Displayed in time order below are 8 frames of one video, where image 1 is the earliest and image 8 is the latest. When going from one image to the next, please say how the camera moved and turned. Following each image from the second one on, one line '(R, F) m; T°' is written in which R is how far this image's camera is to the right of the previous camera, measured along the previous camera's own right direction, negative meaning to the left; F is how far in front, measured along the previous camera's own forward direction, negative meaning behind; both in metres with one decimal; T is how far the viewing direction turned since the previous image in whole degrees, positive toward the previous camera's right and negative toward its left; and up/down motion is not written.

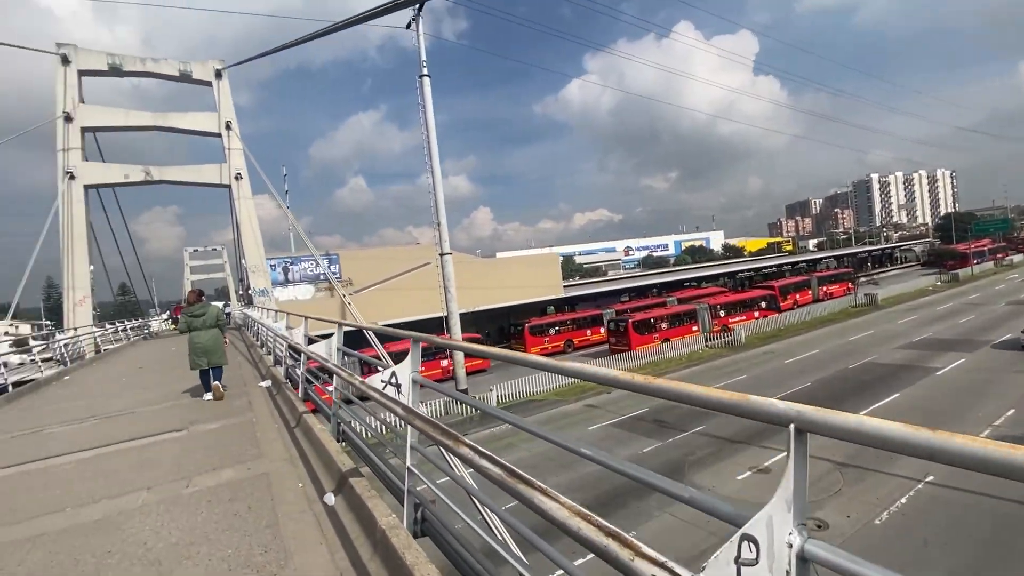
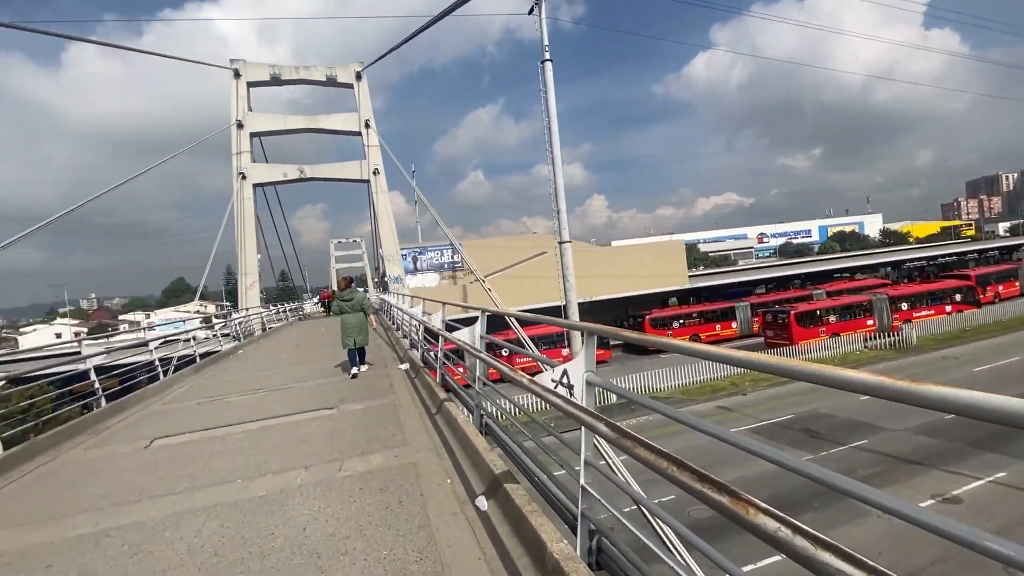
(-0.2, +0.3) m; -13°
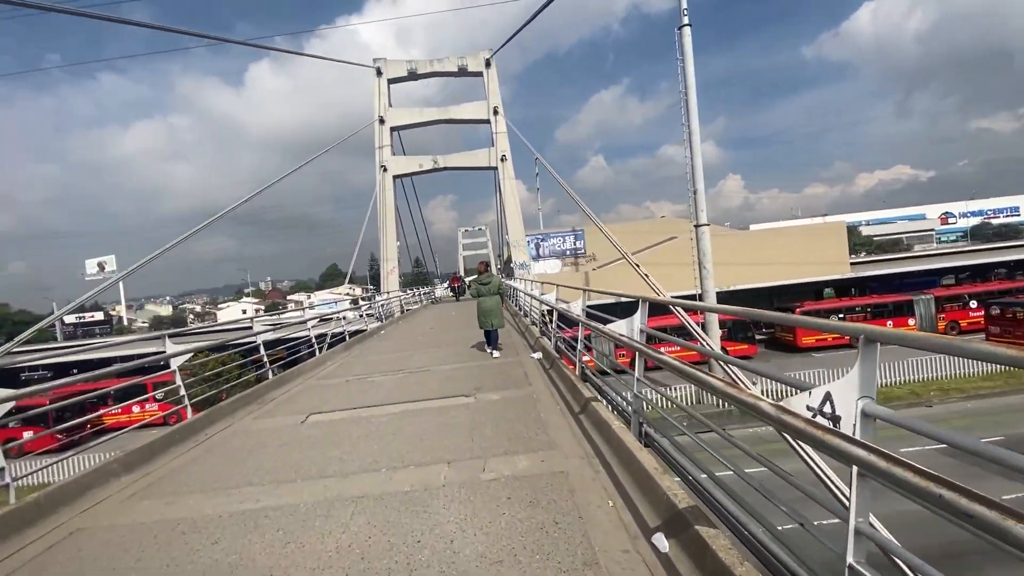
(-0.2, +0.3) m; -14°
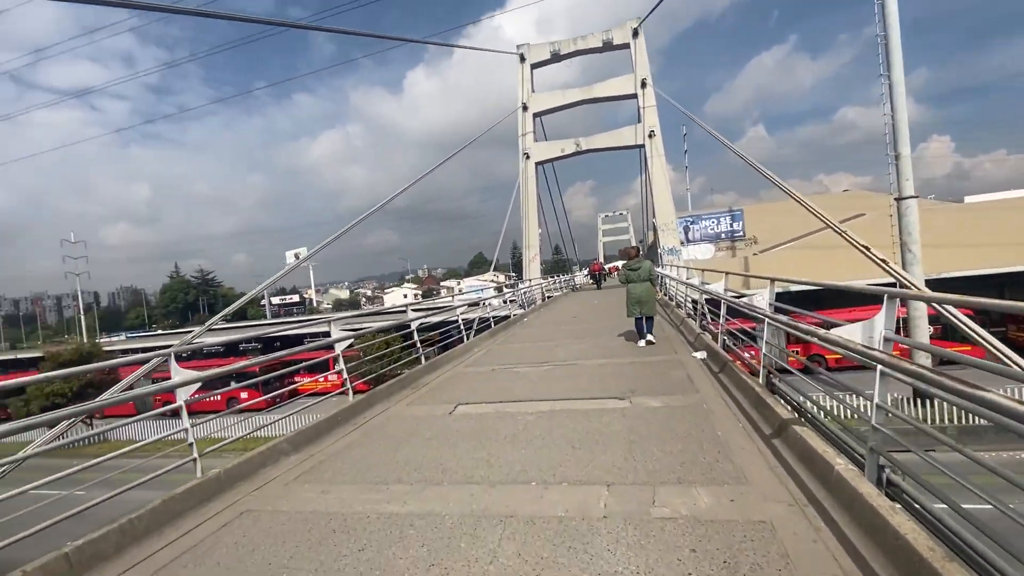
(-0.1, +0.4) m; -16°
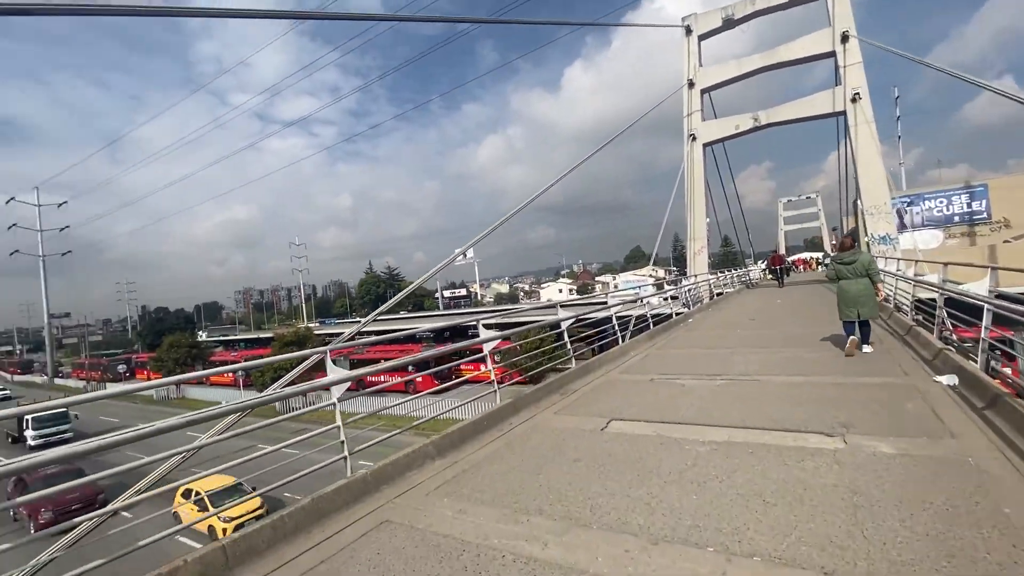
(0.0, +0.4) m; -18°
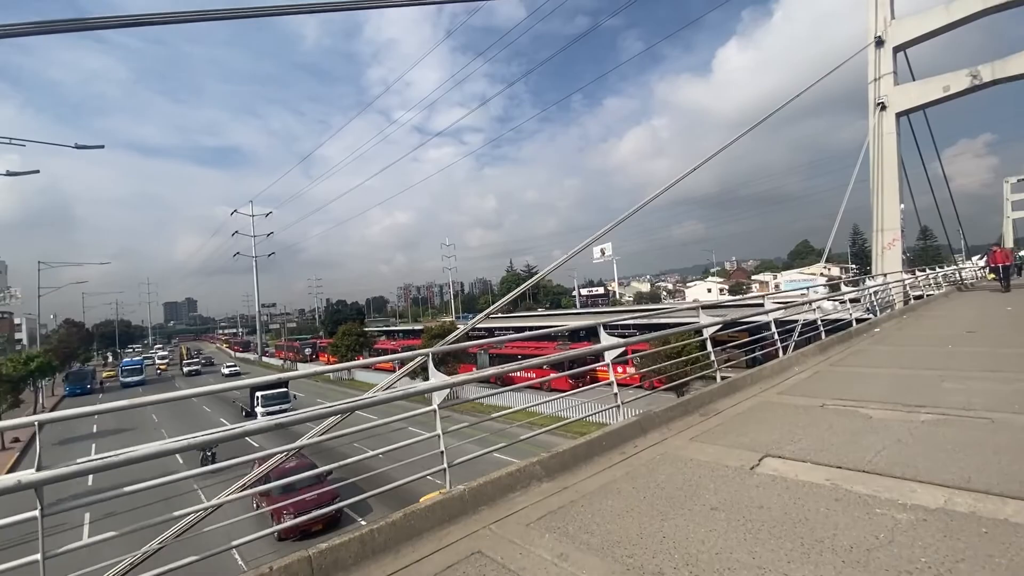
(+0.1, +0.4) m; -17°
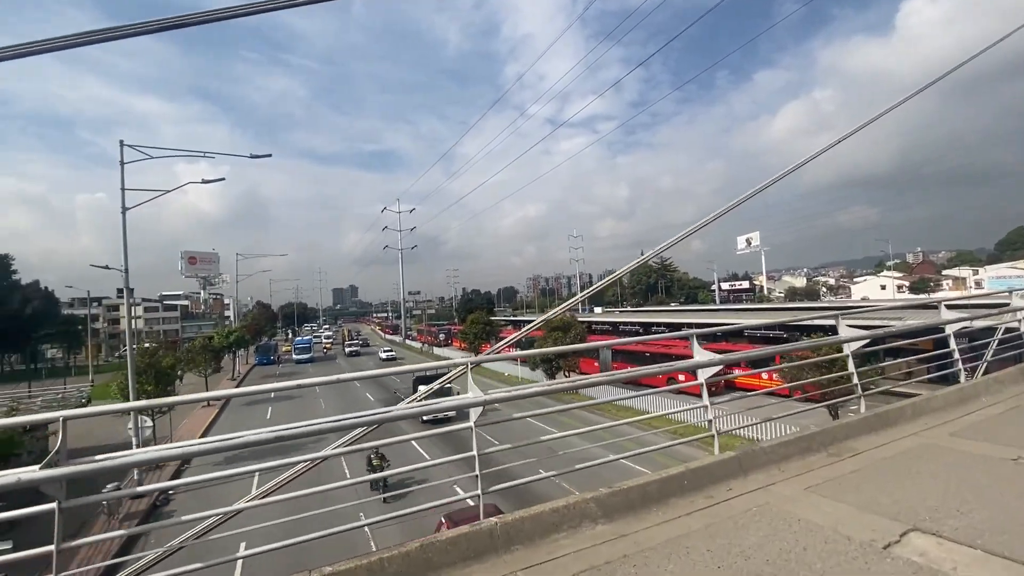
(+0.3, +0.4) m; -15°
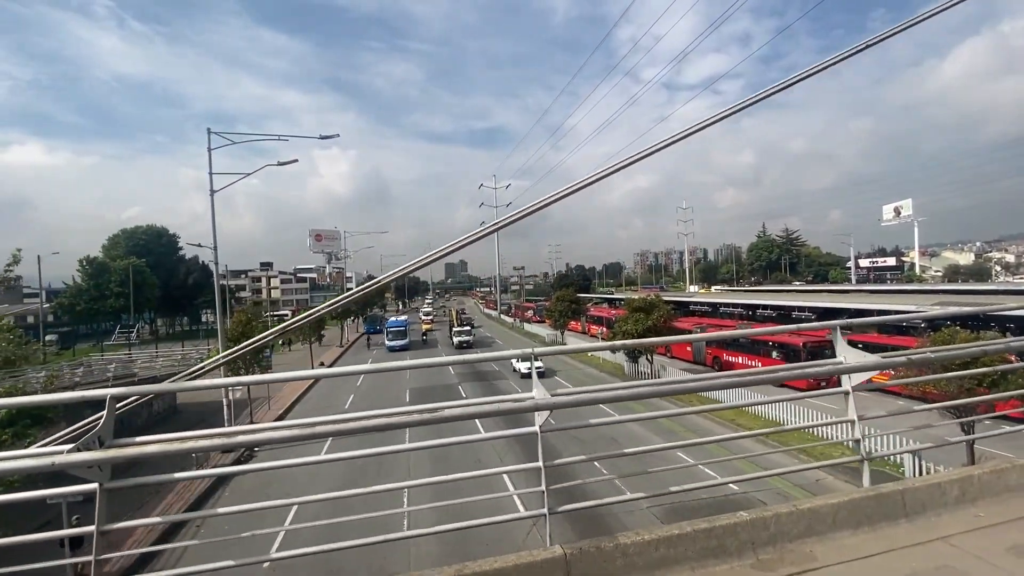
(+1.3, +1.0) m; -13°
